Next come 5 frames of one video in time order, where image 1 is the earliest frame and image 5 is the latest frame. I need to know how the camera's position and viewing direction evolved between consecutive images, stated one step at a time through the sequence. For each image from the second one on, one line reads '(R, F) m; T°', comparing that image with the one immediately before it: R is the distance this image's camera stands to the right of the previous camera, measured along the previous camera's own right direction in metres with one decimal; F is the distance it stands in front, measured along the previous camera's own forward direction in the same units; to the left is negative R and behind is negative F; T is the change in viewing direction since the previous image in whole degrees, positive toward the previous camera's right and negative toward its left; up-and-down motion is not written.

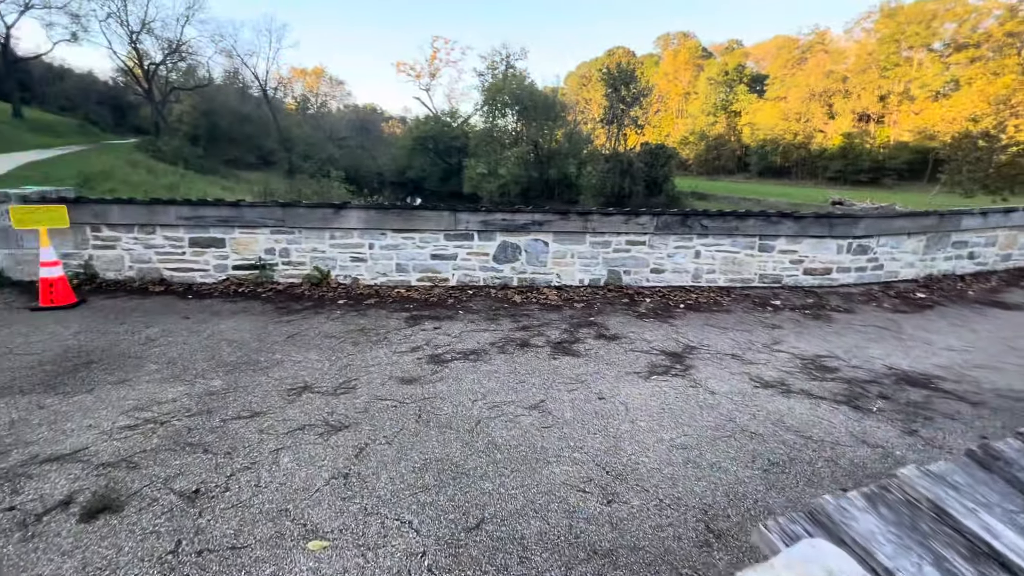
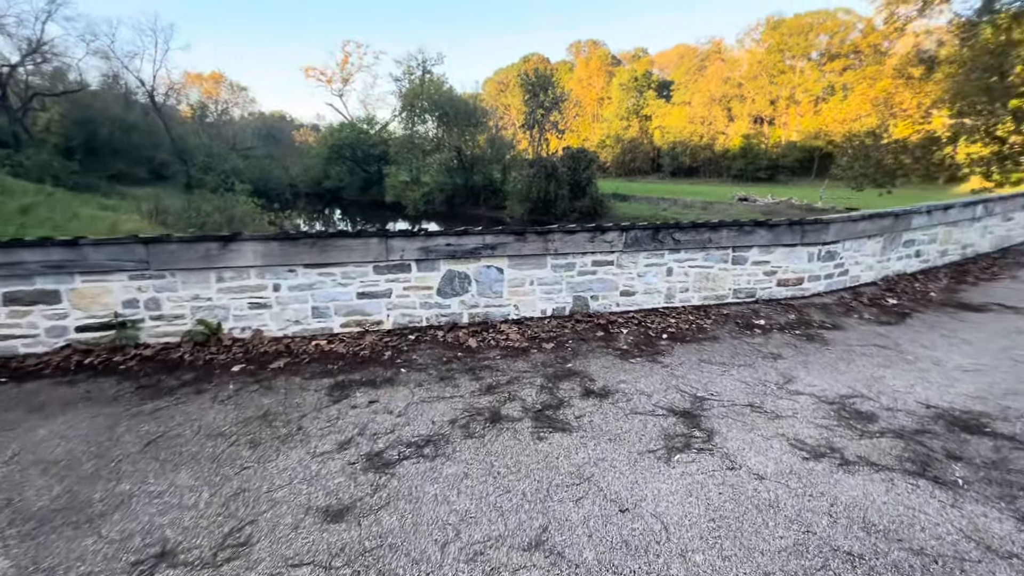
(-0.2, +1.0) m; +8°
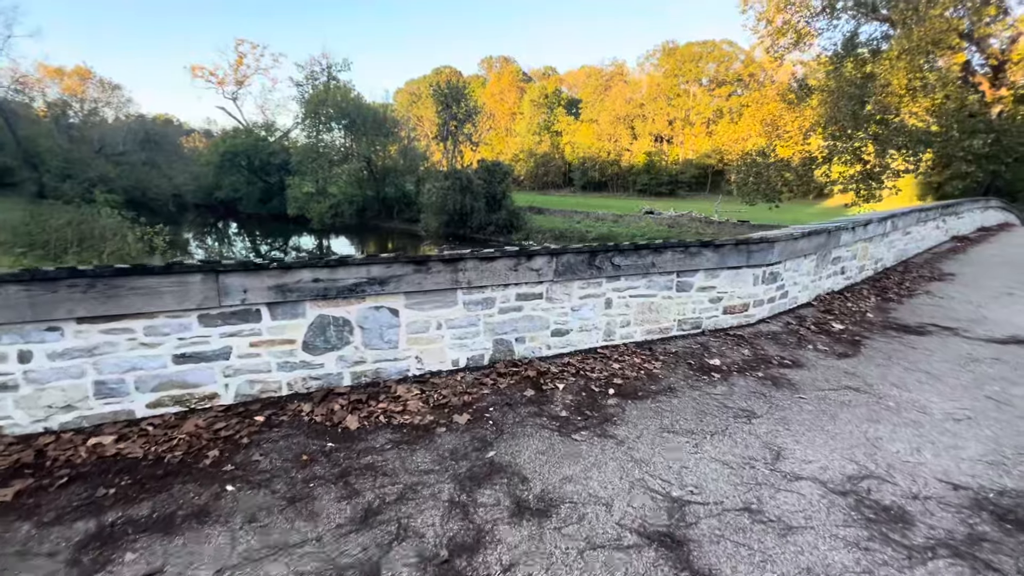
(+0.1, +1.1) m; +10°
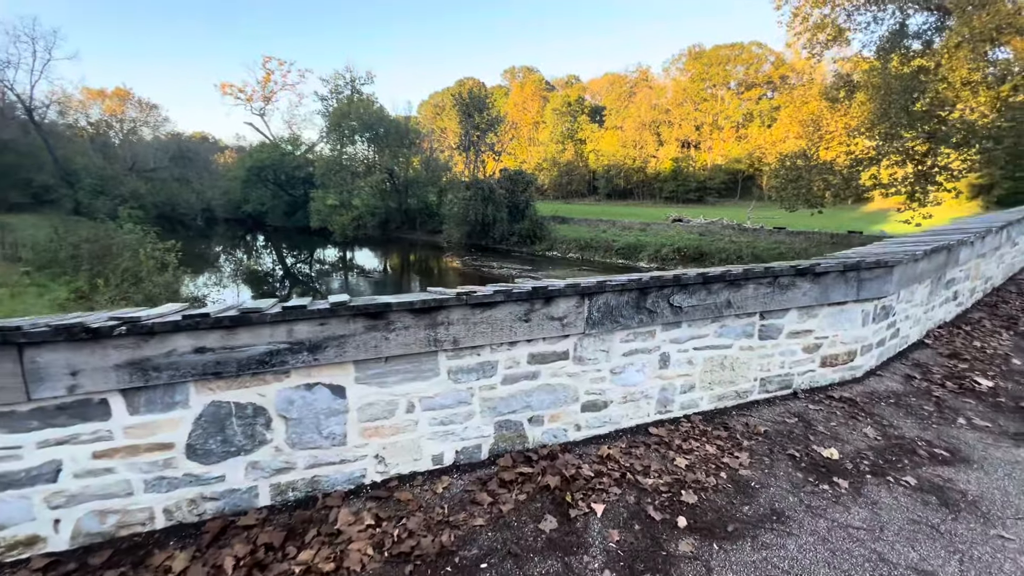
(+0.1, +1.3) m; -3°
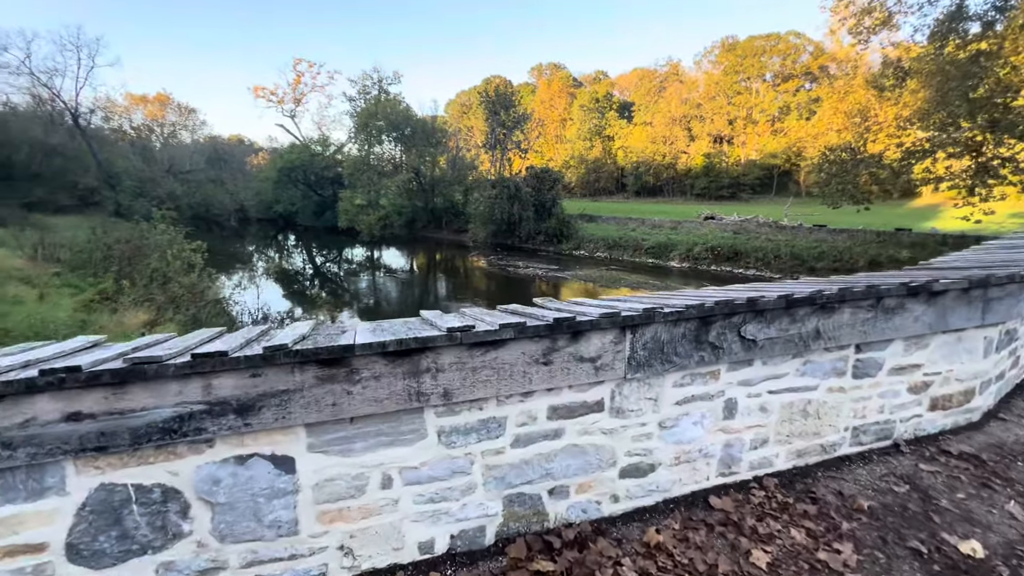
(0.0, +0.7) m; -3°
